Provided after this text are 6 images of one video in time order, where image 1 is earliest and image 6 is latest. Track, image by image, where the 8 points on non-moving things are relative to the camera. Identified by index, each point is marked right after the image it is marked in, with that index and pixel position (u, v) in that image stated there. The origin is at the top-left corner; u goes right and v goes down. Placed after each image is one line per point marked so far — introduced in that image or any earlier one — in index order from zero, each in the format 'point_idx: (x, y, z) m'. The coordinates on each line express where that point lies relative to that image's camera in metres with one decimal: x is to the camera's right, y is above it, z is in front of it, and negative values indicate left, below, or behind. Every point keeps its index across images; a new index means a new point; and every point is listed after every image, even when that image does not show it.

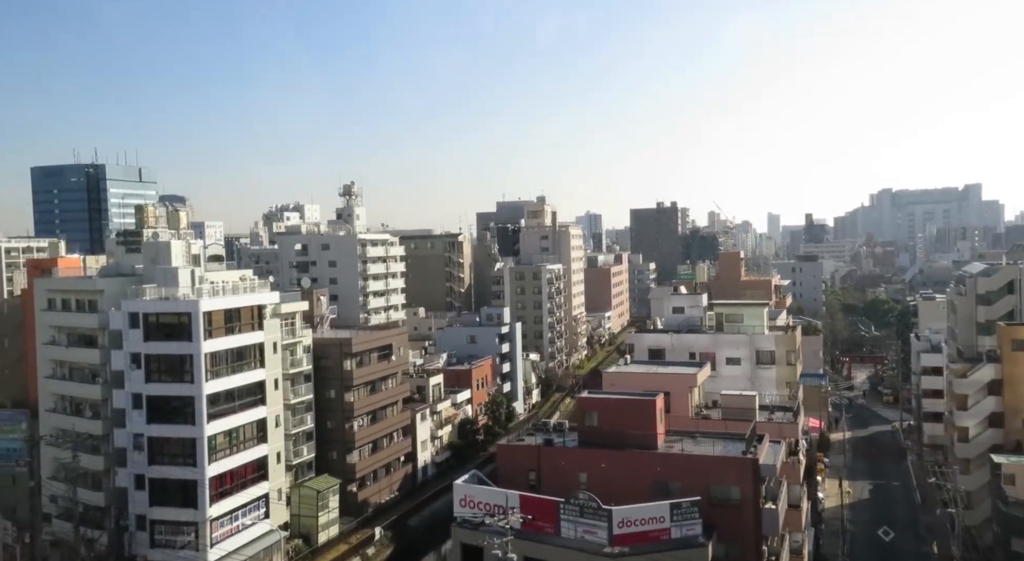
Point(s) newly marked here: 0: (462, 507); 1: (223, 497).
0: (-0.8, -3.6, +13.3) m
1: (-6.9, -5.2, +19.8) m
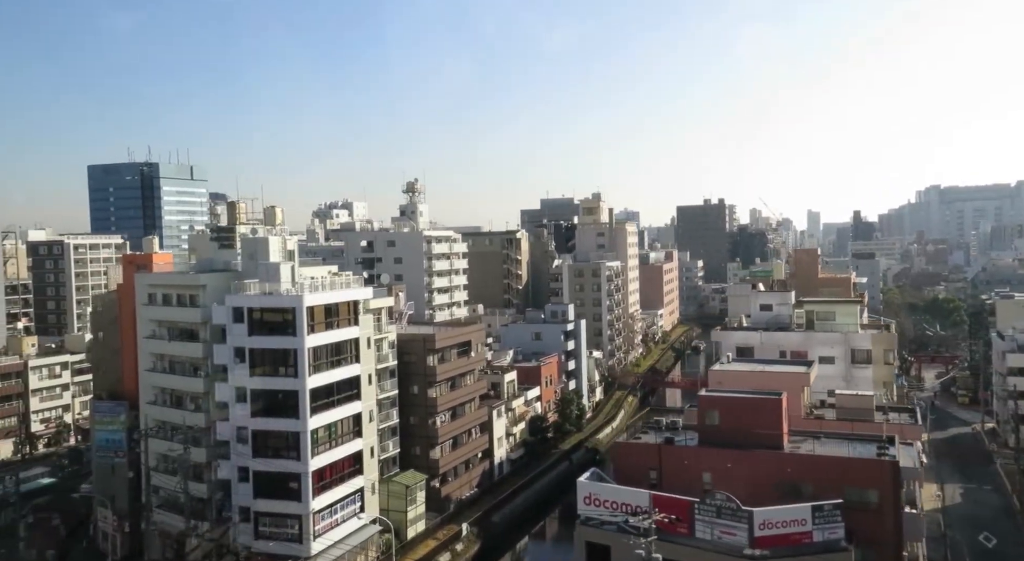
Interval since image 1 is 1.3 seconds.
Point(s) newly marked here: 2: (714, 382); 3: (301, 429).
0: (+1.2, -3.6, +13.1) m
1: (-4.6, -5.1, +20.0) m
2: (+4.4, -2.2, +17.9) m
3: (-5.0, -3.5, +19.4) m
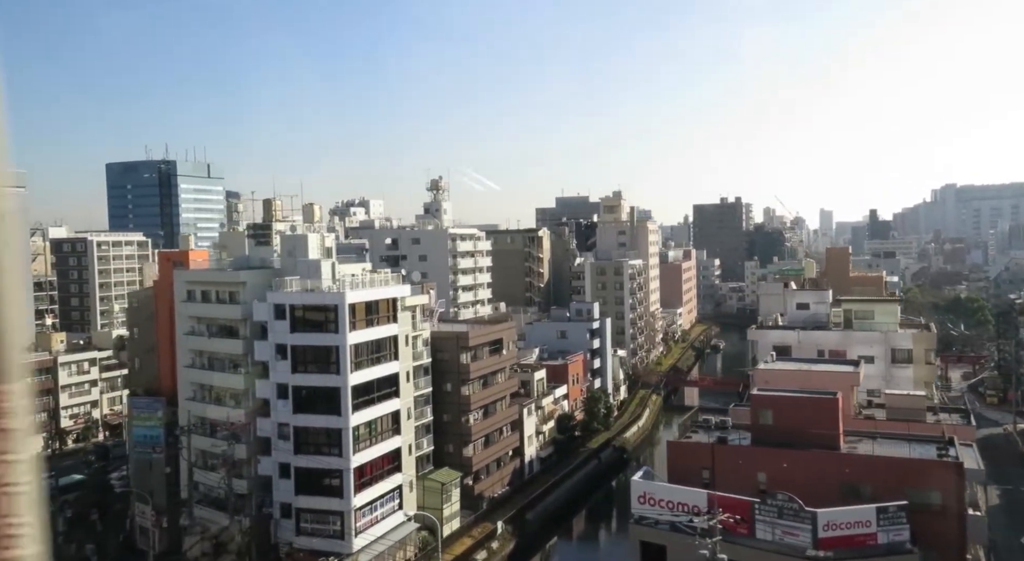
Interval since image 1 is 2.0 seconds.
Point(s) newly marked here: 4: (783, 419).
0: (+2.0, -3.5, +13.0) m
1: (-3.6, -5.0, +20.0) m
2: (+5.3, -2.2, +17.7) m
3: (-4.0, -3.4, +19.5) m
4: (+4.6, -2.3, +14.0) m
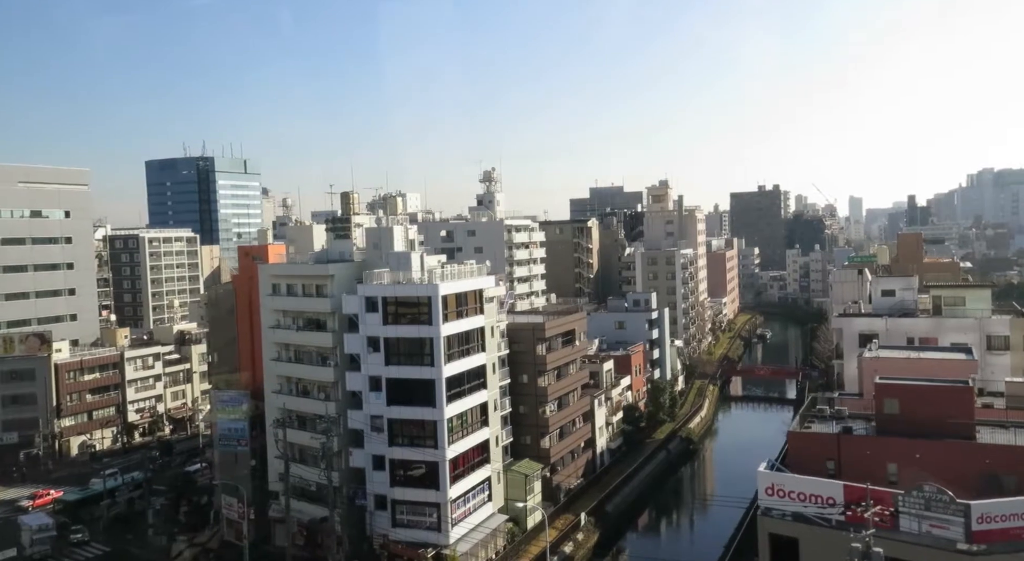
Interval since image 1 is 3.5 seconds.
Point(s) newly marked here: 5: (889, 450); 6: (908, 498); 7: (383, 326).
0: (+4.0, -3.3, +12.7) m
1: (-1.3, -4.8, +20.0) m
2: (+7.5, -1.9, +17.2) m
3: (-1.8, -3.2, +19.4) m
4: (+6.6, -2.1, +13.5) m
5: (+6.0, -2.7, +13.1) m
6: (+5.4, -3.0, +11.3) m
7: (-3.1, -1.1, +19.9) m
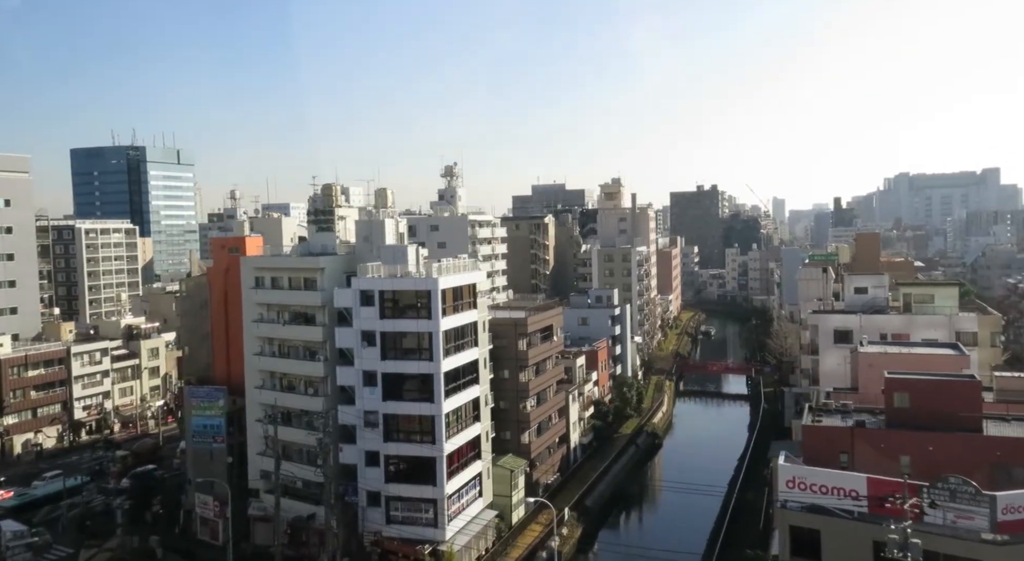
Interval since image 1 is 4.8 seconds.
0: (+4.4, -3.3, +12.9) m
1: (-1.4, -4.7, +19.8) m
2: (+7.5, -1.8, +17.6) m
3: (-1.8, -3.1, +19.2) m
4: (+6.9, -2.0, +13.9) m
5: (+6.4, -2.6, +13.4) m
6: (+5.9, -2.9, +11.6) m
7: (-3.2, -1.0, +19.6) m
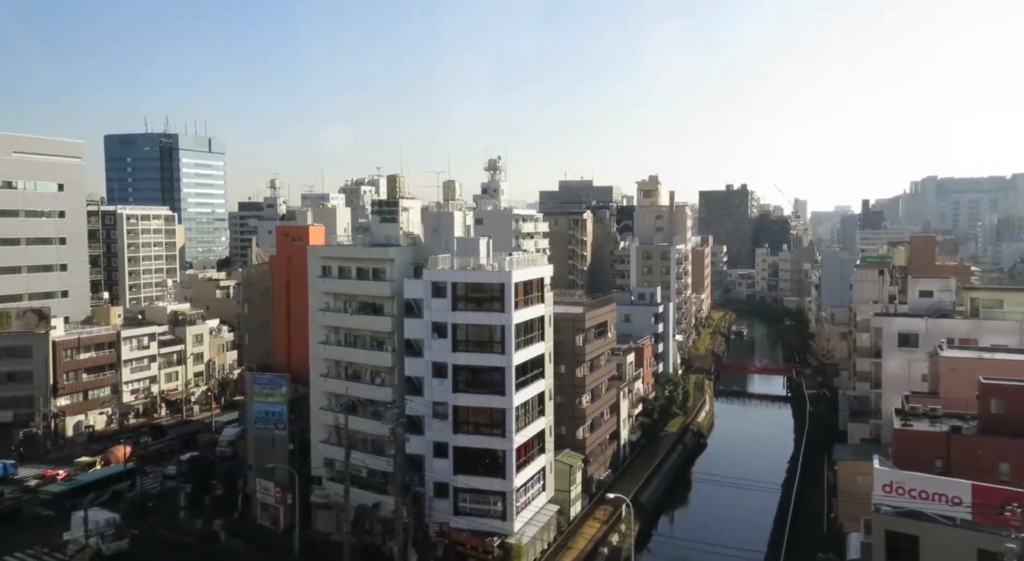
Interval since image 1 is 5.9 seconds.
0: (+5.8, -3.3, +12.7) m
1: (+0.2, -4.5, +19.8) m
2: (+9.2, -1.9, +17.3) m
3: (-0.2, -2.9, +19.2) m
4: (+8.4, -2.1, +13.6) m
5: (+7.8, -2.7, +13.2) m
6: (+7.3, -3.0, +11.3) m
7: (-1.5, -0.8, +19.6) m
